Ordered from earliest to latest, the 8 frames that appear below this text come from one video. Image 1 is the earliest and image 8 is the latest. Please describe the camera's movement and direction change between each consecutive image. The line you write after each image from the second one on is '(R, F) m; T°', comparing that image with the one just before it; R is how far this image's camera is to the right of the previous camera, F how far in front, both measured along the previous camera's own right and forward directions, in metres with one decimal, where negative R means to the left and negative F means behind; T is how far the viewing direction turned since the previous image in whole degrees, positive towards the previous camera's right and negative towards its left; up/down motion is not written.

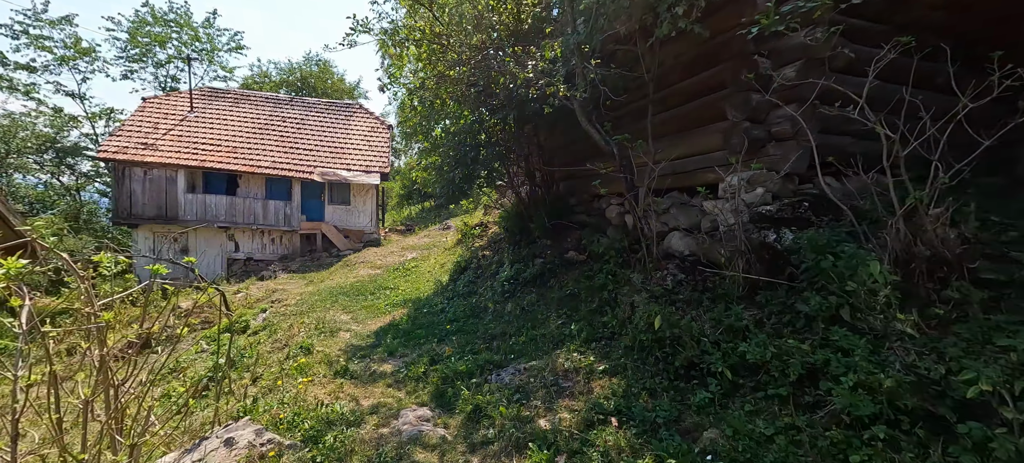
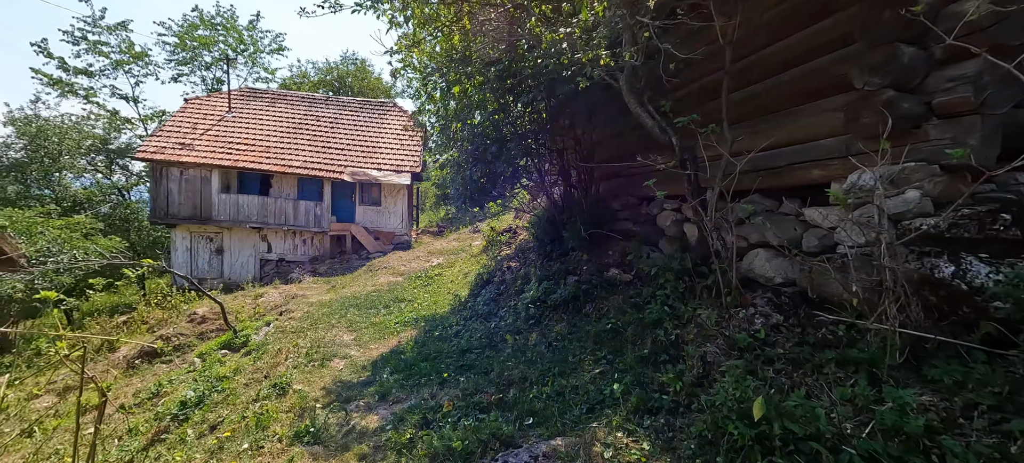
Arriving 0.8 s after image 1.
(+0.1, +1.1) m; -4°
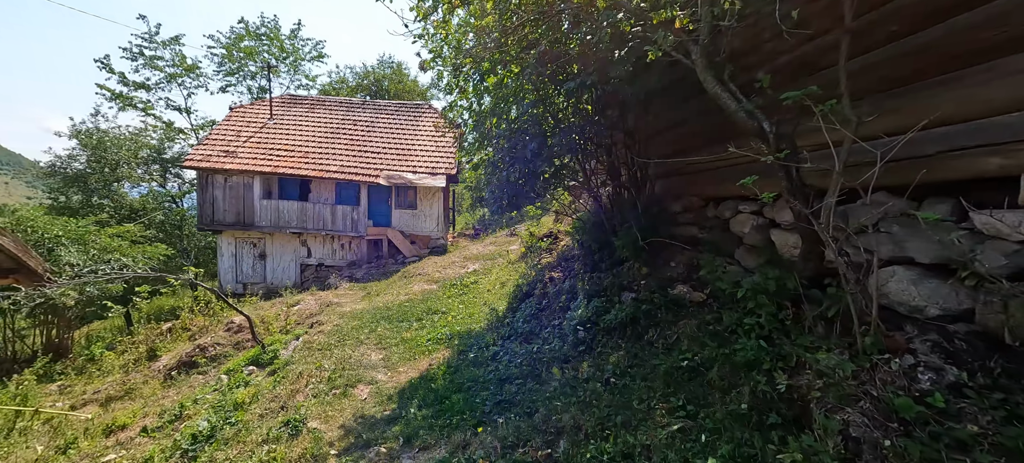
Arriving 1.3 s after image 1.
(-0.1, +0.7) m; -4°
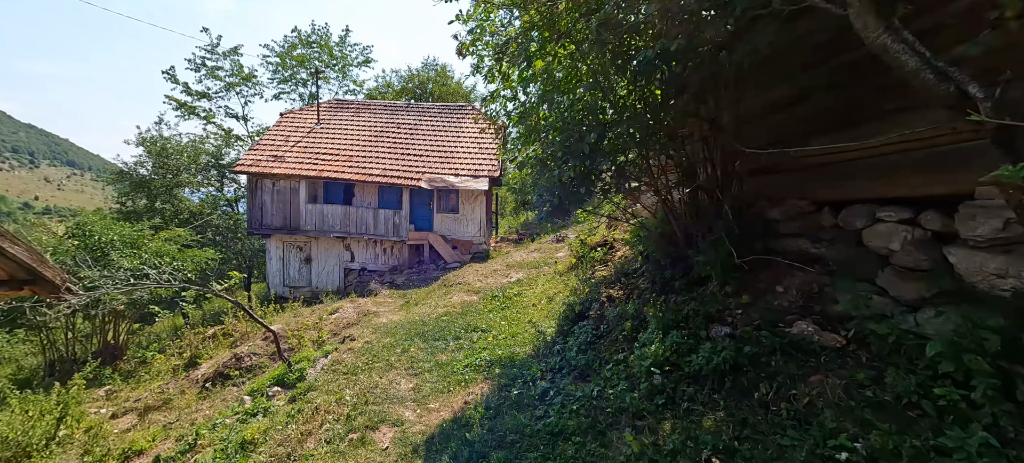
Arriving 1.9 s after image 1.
(-0.1, +0.9) m; -5°
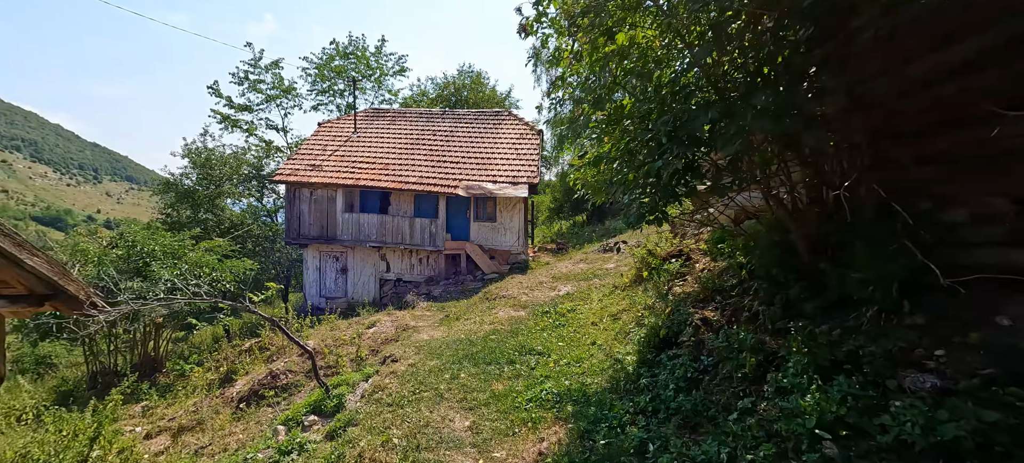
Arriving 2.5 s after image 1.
(-0.4, +0.8) m; -4°
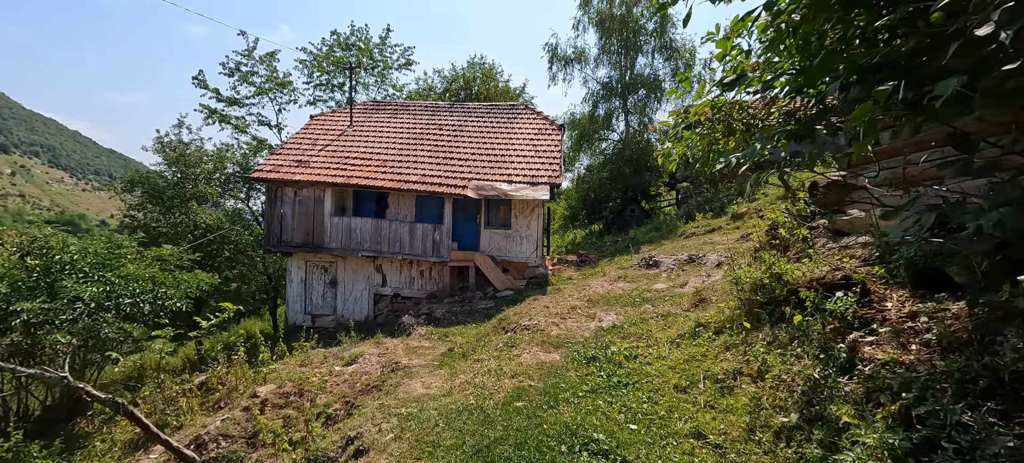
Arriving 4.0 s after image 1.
(-0.3, +2.6) m; -1°
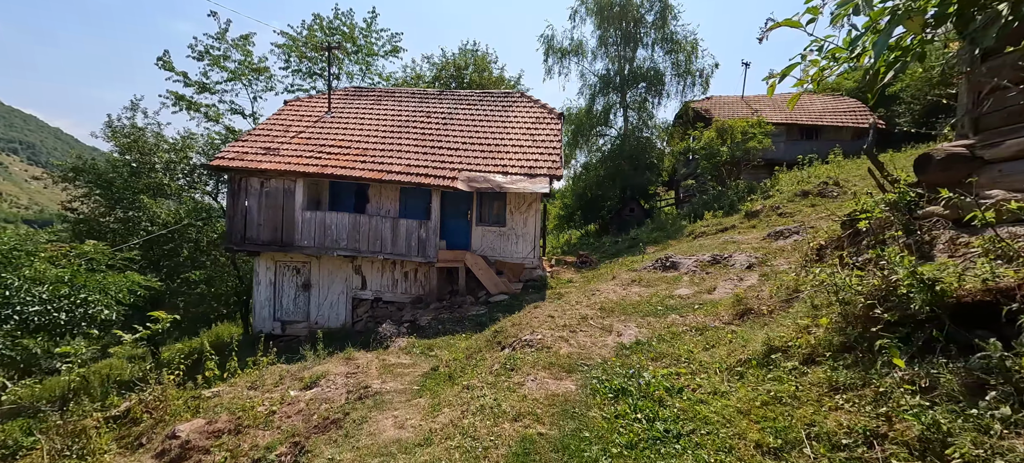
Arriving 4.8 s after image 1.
(-0.1, +1.5) m; +1°
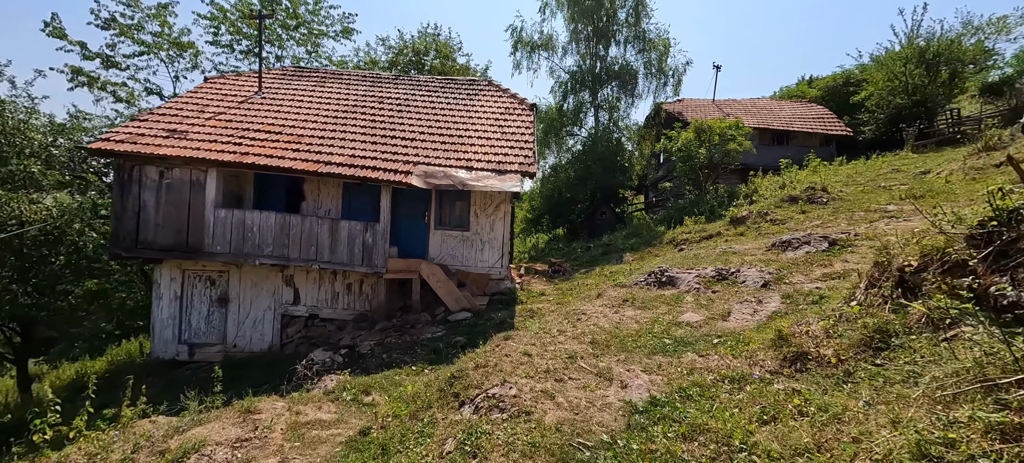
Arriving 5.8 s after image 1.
(0.0, +1.9) m; +4°
